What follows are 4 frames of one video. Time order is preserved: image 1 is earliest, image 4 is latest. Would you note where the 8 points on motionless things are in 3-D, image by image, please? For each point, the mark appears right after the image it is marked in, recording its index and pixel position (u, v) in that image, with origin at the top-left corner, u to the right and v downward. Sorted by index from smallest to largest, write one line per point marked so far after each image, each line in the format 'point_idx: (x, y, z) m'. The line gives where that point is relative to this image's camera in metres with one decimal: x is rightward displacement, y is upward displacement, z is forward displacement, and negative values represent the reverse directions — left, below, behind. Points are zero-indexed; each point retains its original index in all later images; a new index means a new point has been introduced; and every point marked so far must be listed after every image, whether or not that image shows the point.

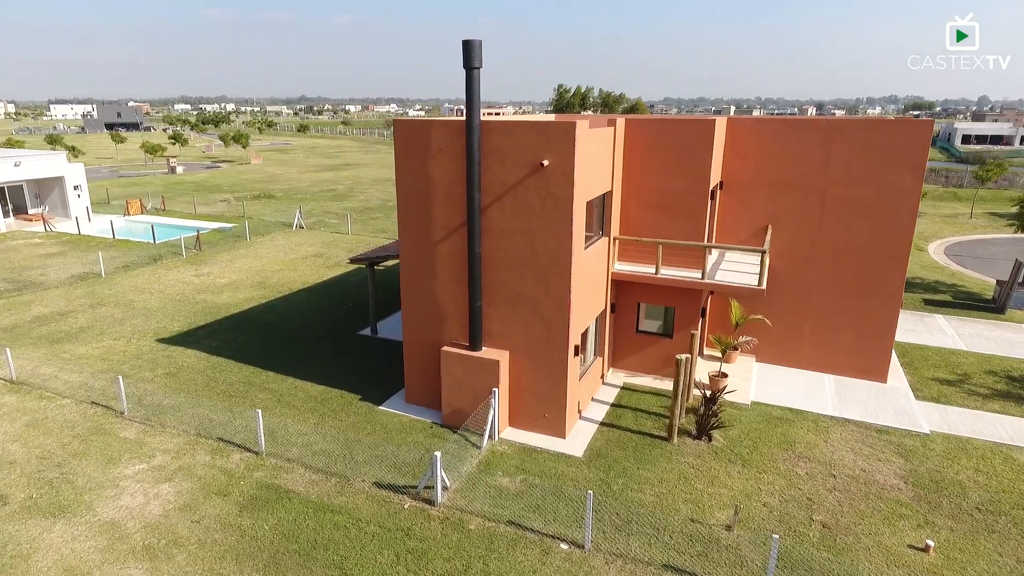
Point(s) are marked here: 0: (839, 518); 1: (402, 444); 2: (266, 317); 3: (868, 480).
0: (+5.0, -3.5, +9.4) m
1: (-1.9, -2.7, +11.0) m
2: (-6.7, -0.8, +17.0) m
3: (+6.0, -3.2, +10.3) m
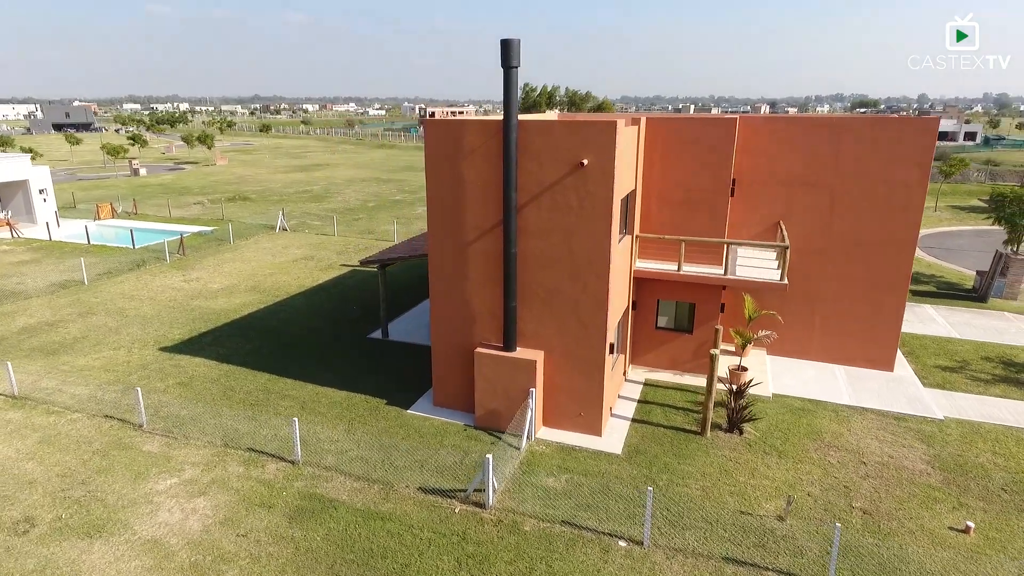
0: (+5.8, -3.4, +9.7) m
1: (-1.2, -2.8, +10.9) m
2: (-6.4, -0.9, +16.5) m
3: (+6.7, -3.1, +10.7) m
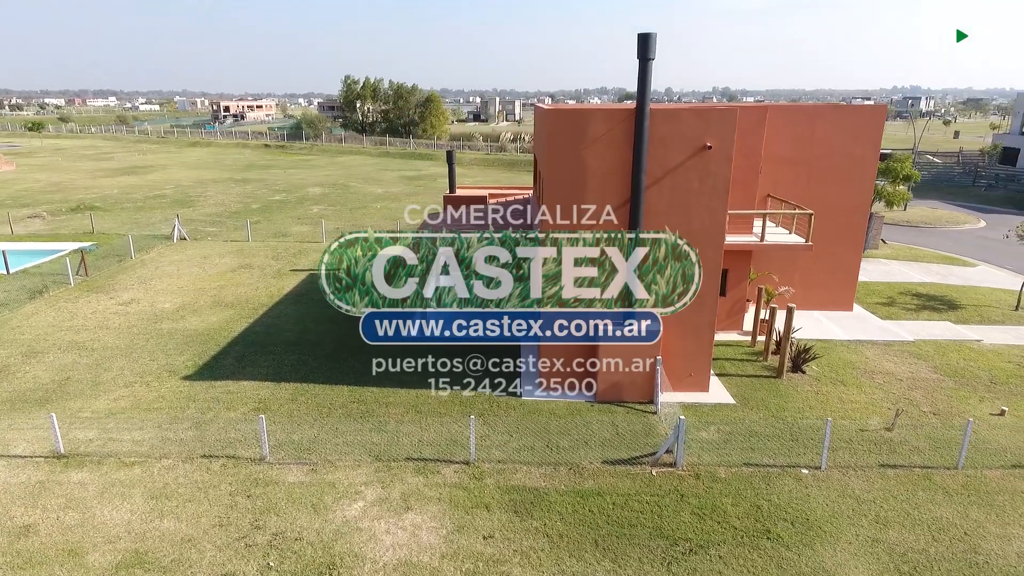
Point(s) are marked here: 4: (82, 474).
0: (+8.5, -2.4, +12.3) m
1: (+1.4, -2.5, +11.3) m
2: (-5.5, -1.2, +15.0) m
3: (+9.0, -2.0, +13.6) m
4: (-6.7, -2.9, +9.6) m
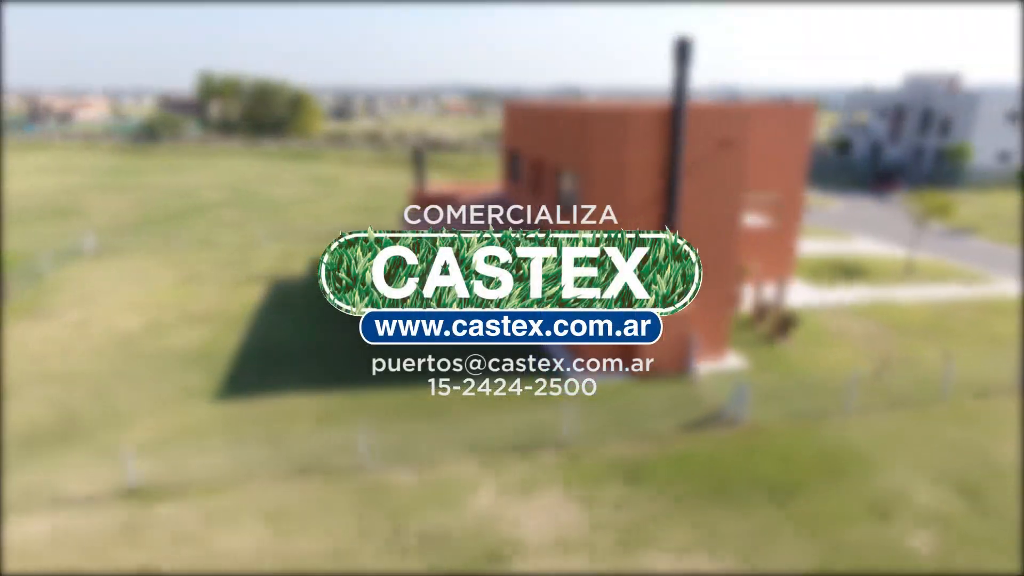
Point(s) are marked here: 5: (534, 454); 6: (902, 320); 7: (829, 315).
0: (+9.2, -1.6, +14.8) m
1: (+2.6, -2.2, +12.2) m
2: (-5.0, -1.3, +14.3) m
3: (+9.4, -1.2, +16.1) m
4: (-4.8, -3.1, +8.8) m
5: (+0.3, -2.8, +10.3) m
6: (+10.8, -0.9, +17.1) m
7: (+8.8, -0.8, +17.2) m
